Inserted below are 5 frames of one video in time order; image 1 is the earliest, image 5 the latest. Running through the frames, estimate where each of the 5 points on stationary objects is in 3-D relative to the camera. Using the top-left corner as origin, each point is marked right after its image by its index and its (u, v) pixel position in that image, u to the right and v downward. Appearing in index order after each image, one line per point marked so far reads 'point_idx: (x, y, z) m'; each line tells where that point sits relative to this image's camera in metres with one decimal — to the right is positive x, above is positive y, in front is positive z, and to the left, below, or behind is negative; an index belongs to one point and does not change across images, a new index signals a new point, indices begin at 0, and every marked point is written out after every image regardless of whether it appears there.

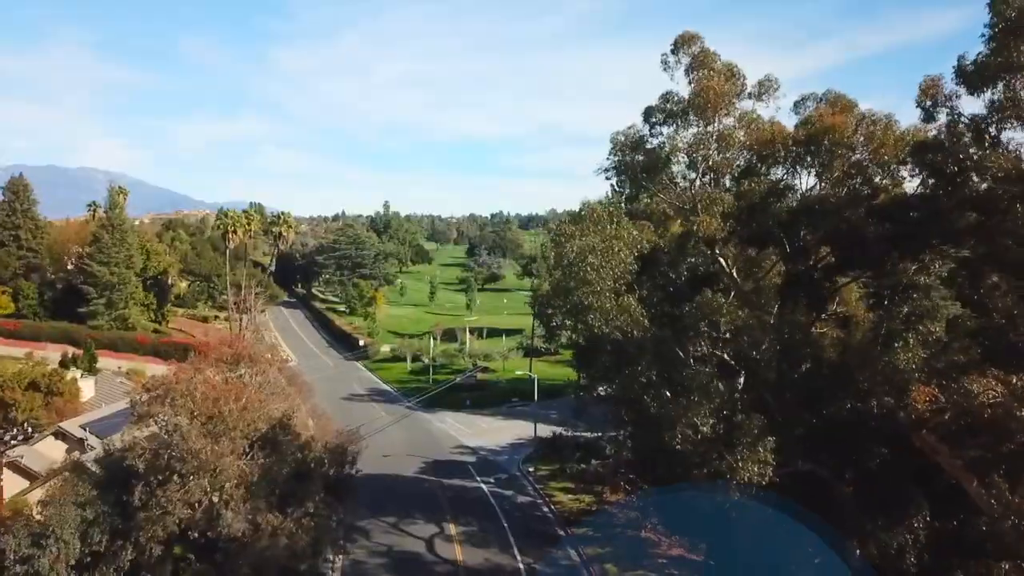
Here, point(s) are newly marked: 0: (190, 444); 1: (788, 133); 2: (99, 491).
0: (-7.1, -3.5, +15.4) m
1: (+6.1, +3.4, +15.3) m
2: (-9.6, -4.7, +16.2) m
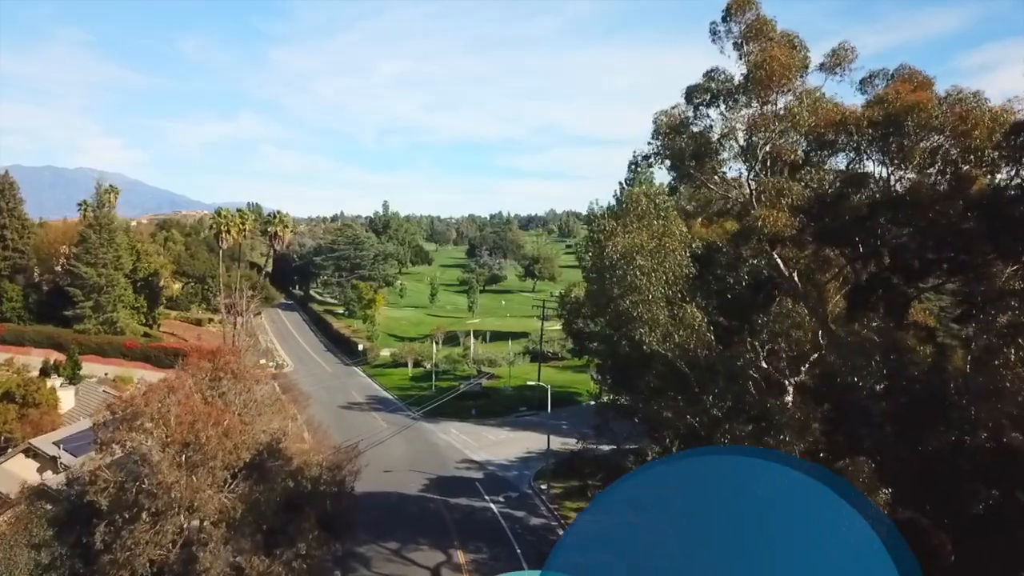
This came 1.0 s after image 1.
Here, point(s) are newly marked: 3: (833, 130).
0: (-6.6, -3.6, +13.1) m
1: (+6.5, +3.3, +13.1) m
2: (-9.1, -4.9, +14.0) m
3: (+6.1, +3.0, +13.3) m
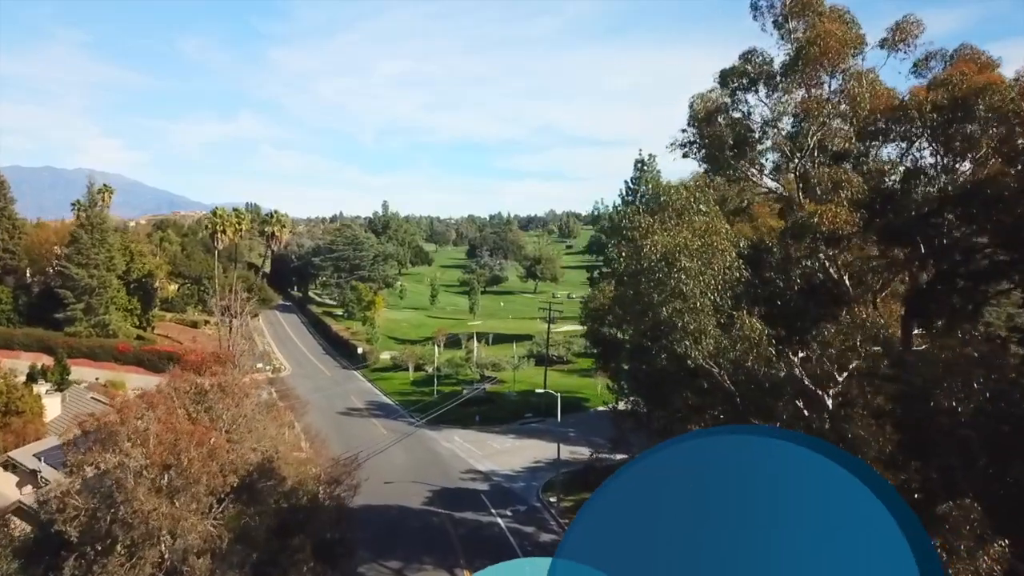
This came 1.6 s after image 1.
0: (-6.3, -3.7, +11.7) m
1: (+6.9, +3.2, +11.7) m
2: (-8.8, -4.9, +12.6) m
3: (+6.4, +2.9, +11.9) m
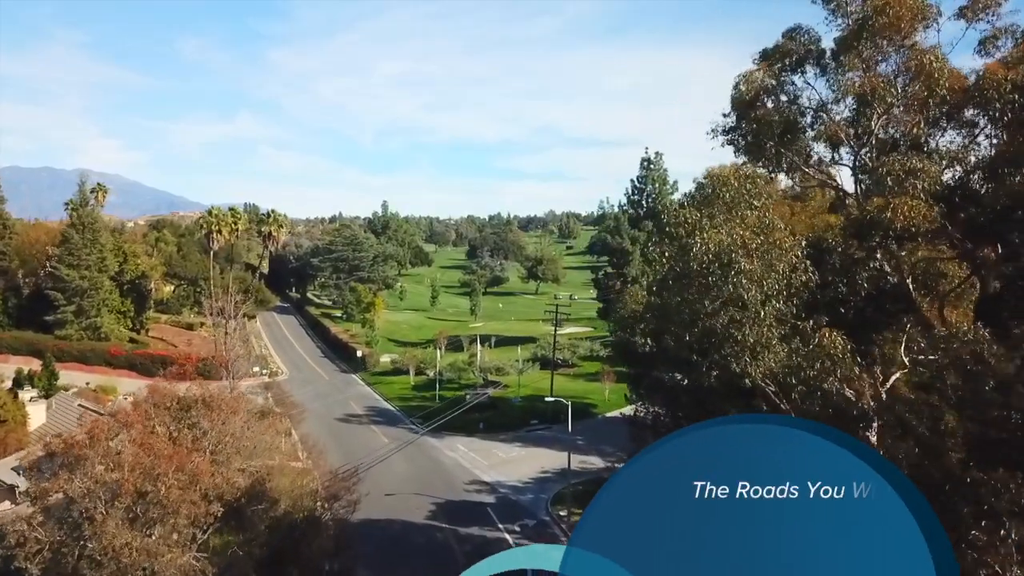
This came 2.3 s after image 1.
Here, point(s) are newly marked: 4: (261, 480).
0: (-6.0, -3.8, +10.3) m
1: (+7.2, +3.1, +10.3) m
2: (-8.5, -5.0, +11.2) m
3: (+6.7, +2.8, +10.5) m
4: (-4.9, -3.7, +13.6) m
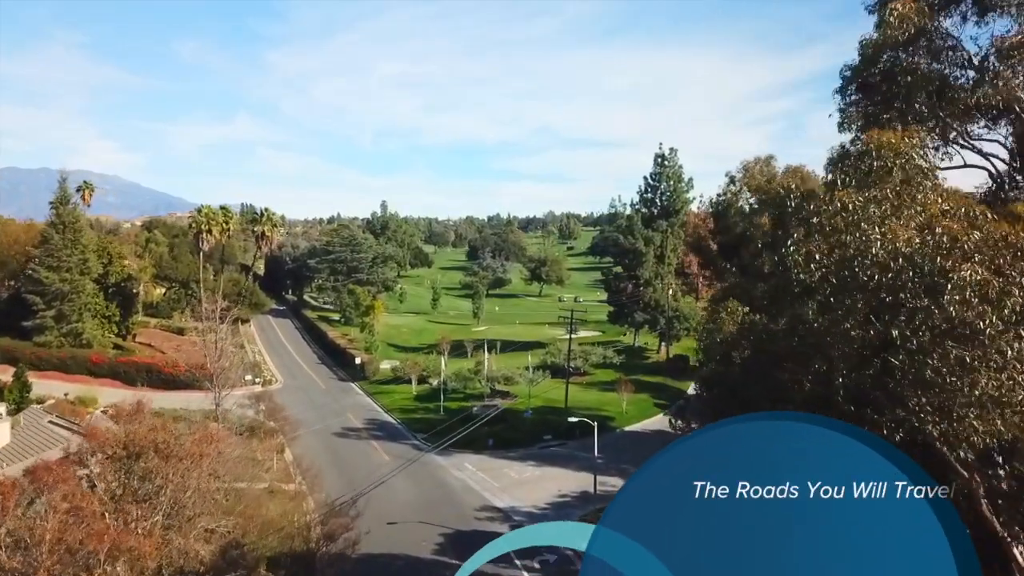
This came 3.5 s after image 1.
0: (-5.4, -3.9, +7.5) m
1: (+7.8, +3.0, +7.5) m
2: (-7.9, -5.2, +8.3) m
3: (+7.4, +2.7, +7.7) m
4: (-4.3, -3.9, +10.7) m
